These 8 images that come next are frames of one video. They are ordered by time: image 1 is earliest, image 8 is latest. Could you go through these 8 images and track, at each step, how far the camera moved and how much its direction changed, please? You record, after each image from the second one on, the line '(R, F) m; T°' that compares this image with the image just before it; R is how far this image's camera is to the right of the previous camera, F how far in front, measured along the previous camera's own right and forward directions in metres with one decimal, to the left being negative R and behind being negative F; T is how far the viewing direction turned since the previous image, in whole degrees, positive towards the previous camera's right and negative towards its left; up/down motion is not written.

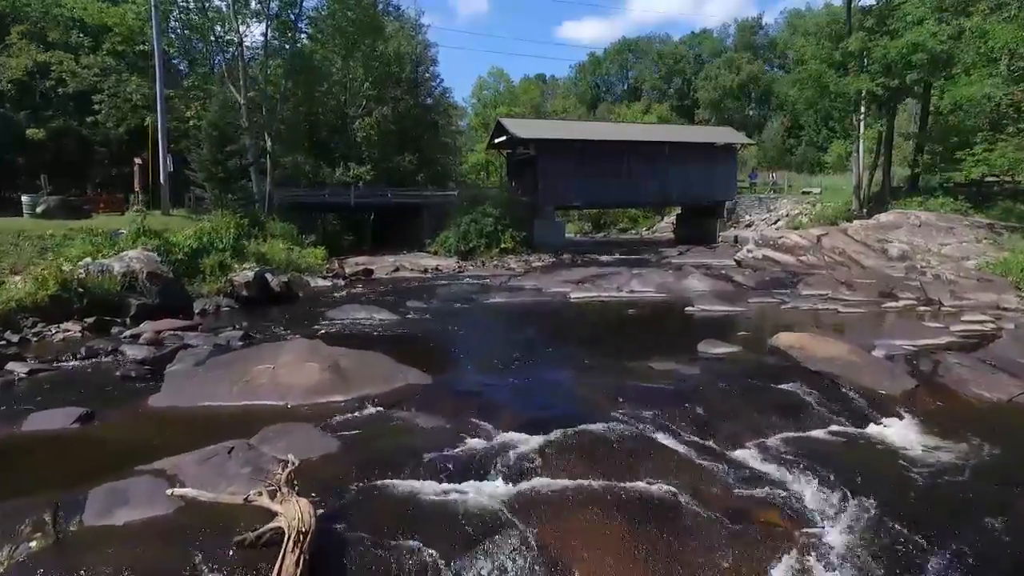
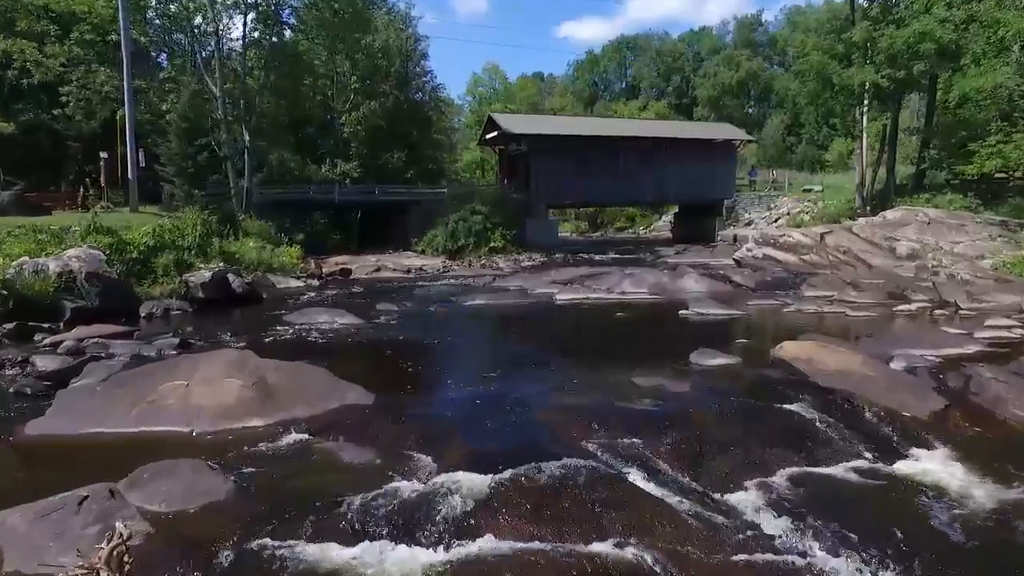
(+0.6, +1.4) m; 0°
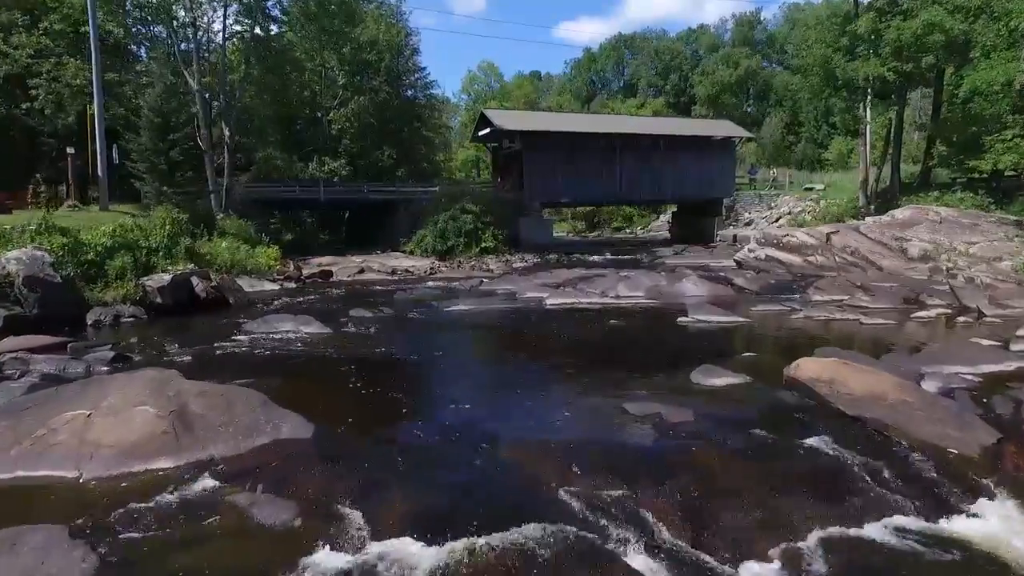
(+0.3, +1.3) m; 0°
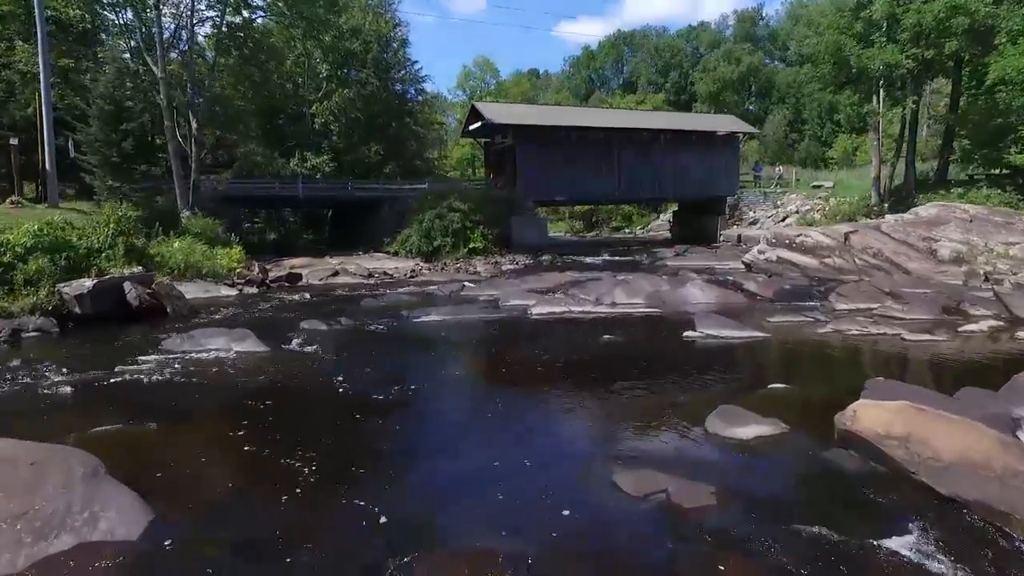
(+0.5, +2.2) m; 0°
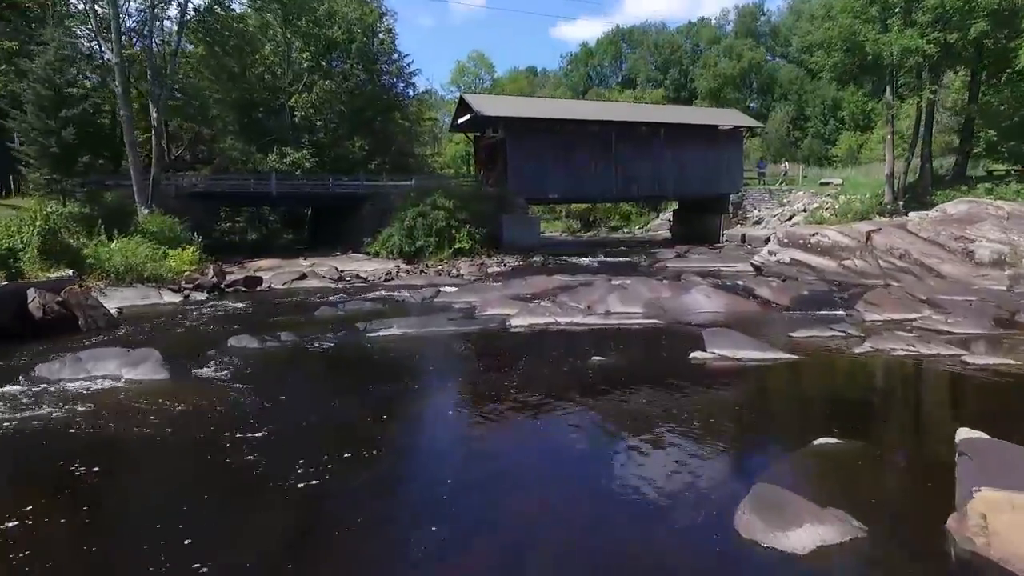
(+0.5, +2.2) m; 0°
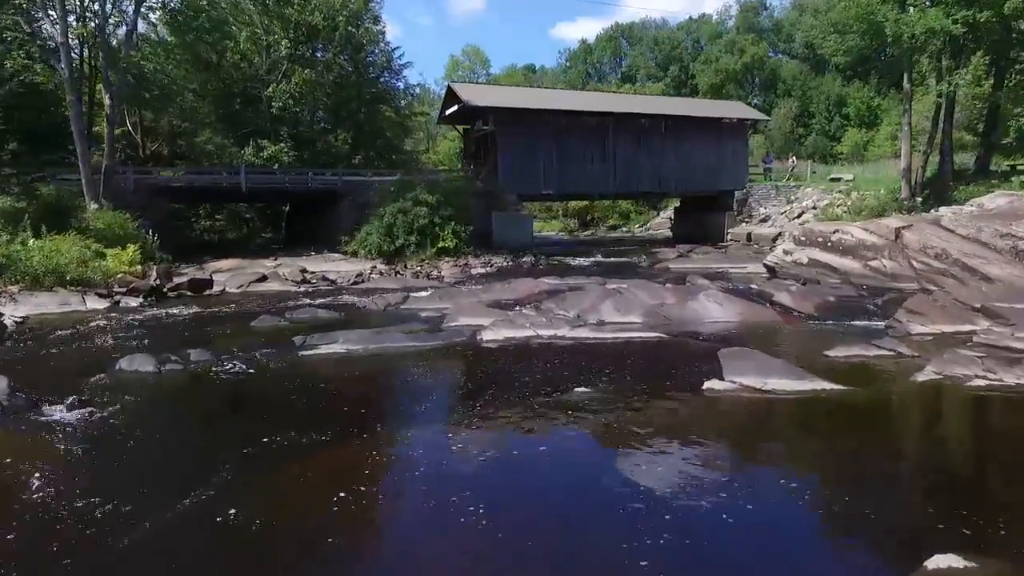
(+0.5, +2.3) m; 0°
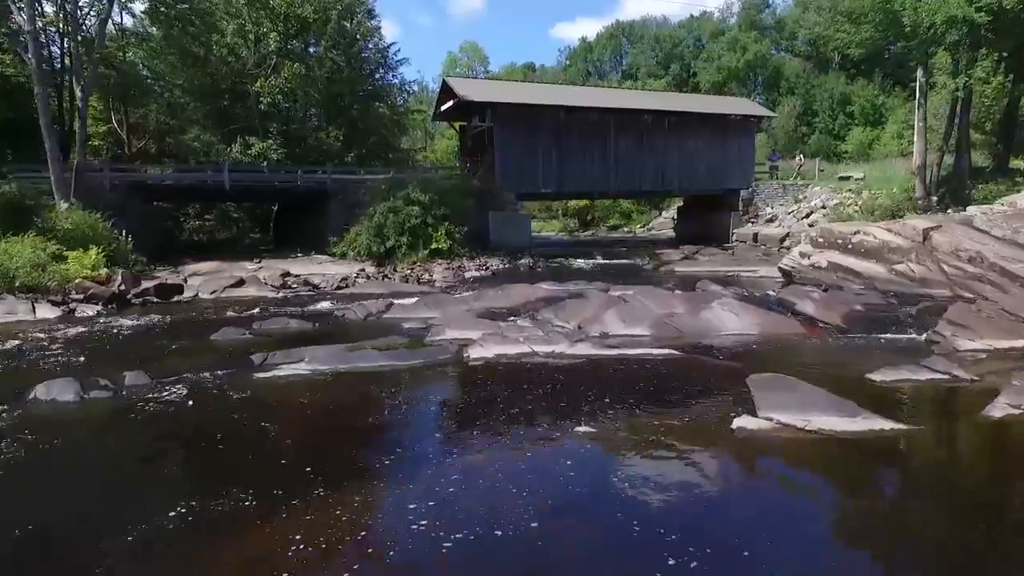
(+0.1, +1.4) m; 0°
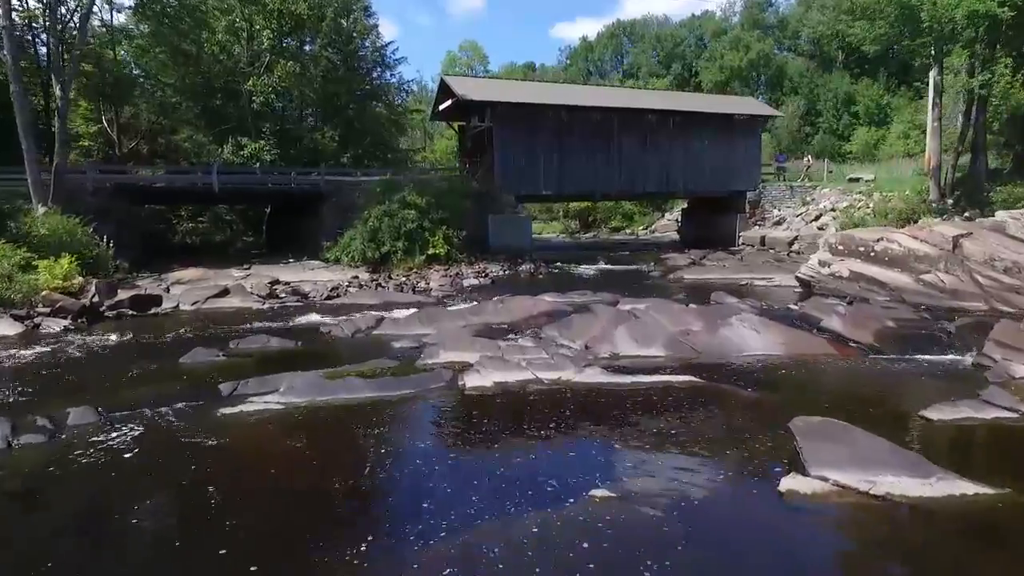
(0.0, +1.0) m; 0°
